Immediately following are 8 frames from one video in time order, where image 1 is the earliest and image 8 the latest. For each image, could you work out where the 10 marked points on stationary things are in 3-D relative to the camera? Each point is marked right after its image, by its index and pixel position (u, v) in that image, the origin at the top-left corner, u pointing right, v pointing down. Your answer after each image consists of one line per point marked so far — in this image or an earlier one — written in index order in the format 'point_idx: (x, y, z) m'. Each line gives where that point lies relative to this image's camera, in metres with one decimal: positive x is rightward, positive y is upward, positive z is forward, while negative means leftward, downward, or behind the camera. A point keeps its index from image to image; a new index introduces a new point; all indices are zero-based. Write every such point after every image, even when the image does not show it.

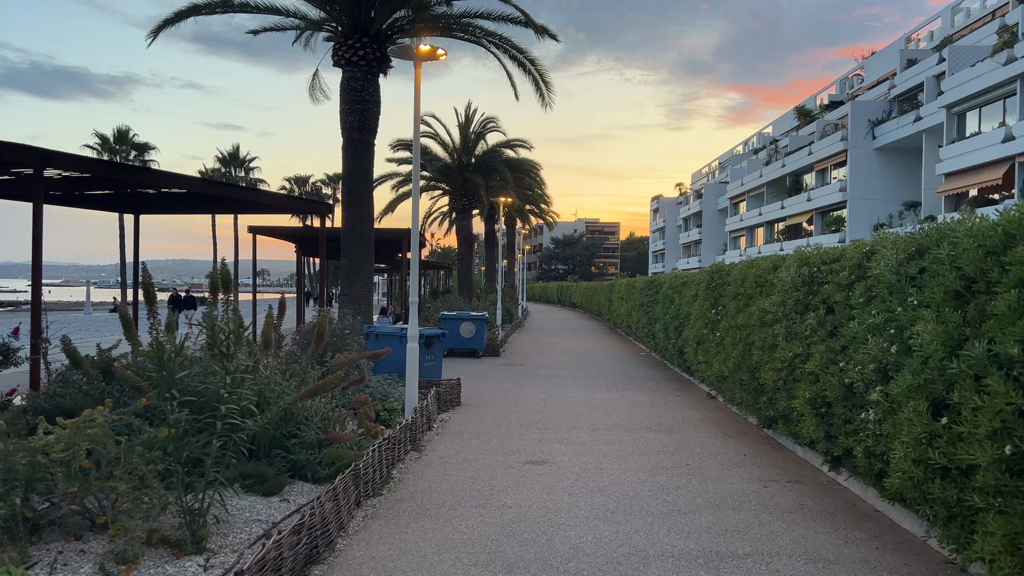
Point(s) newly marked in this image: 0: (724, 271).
0: (+2.6, +0.2, +9.6) m
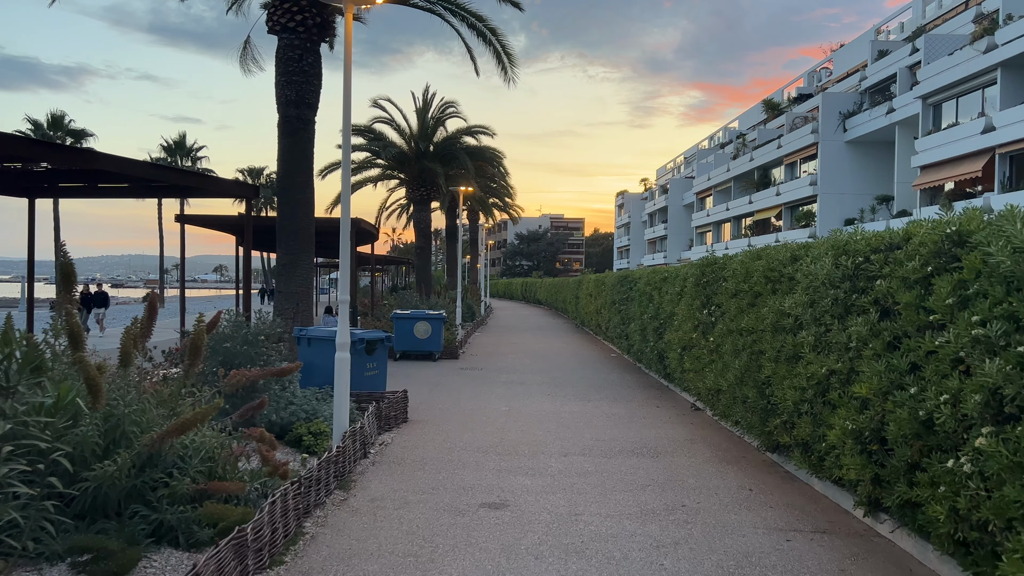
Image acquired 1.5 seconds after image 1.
0: (+2.2, +0.2, +8.1) m
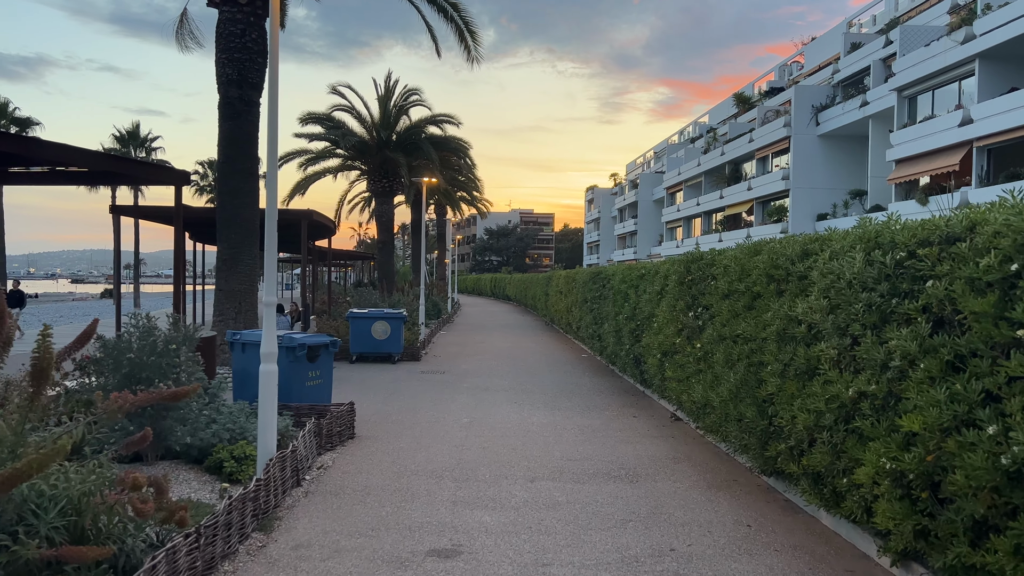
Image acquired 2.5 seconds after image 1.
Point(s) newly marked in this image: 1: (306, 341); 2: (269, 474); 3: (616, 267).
0: (+1.8, +0.2, +7.1) m
1: (-2.2, -0.6, +8.6) m
2: (-1.8, -1.4, +5.9) m
3: (+1.6, +0.3, +12.4) m
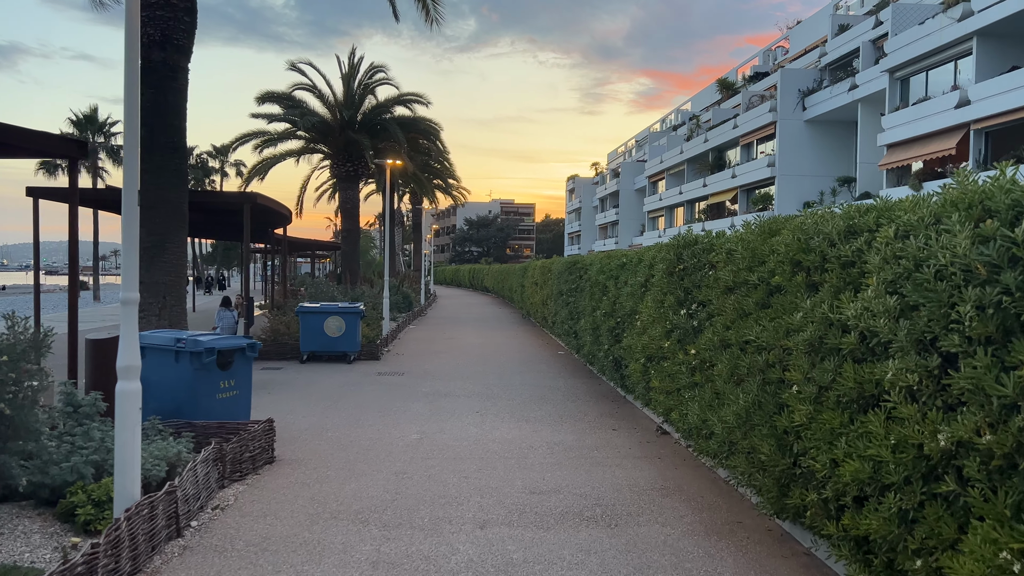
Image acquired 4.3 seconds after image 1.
0: (+1.4, +0.3, +5.7) m
1: (-2.6, -0.5, +7.0) m
2: (-2.1, -1.3, +4.4) m
3: (+1.1, +0.4, +11.0) m
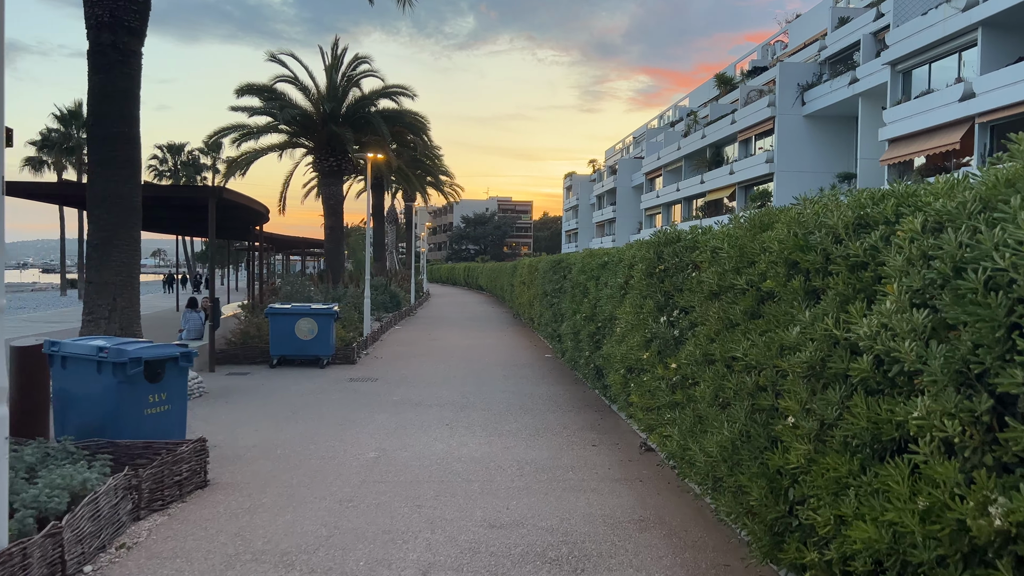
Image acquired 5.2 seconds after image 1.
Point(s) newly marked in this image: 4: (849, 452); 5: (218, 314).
0: (+1.1, +0.3, +4.9) m
1: (-2.9, -0.5, +6.3) m
2: (-2.4, -1.4, +3.6) m
3: (+0.8, +0.4, +10.2) m
4: (+1.1, -0.5, +2.6) m
5: (-4.9, -0.4, +13.2) m
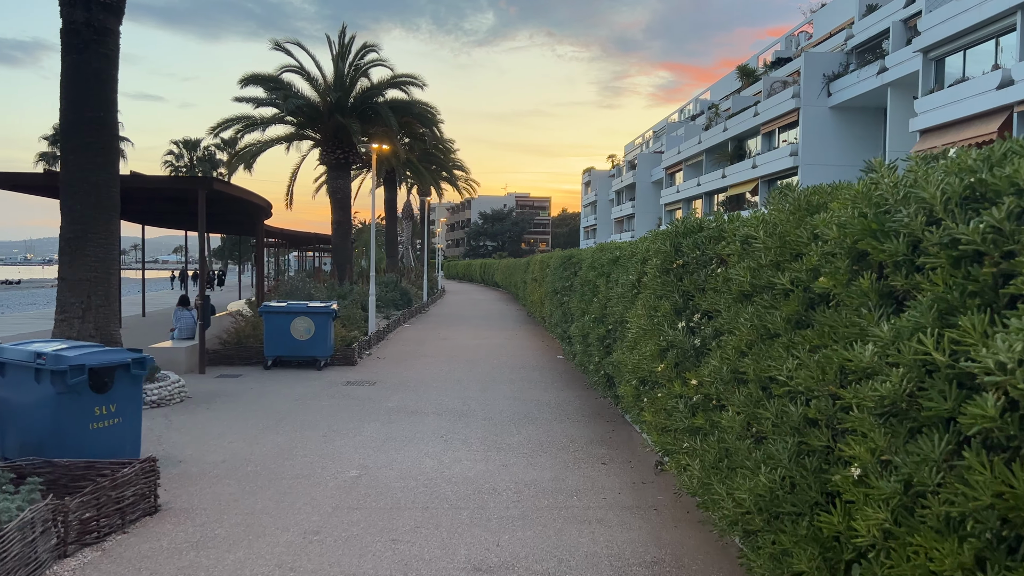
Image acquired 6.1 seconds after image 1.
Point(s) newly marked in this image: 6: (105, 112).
0: (+1.1, +0.3, +4.1) m
1: (-2.9, -0.5, +5.5) m
2: (-2.5, -1.4, +2.9) m
3: (+0.9, +0.5, +9.4) m
4: (+1.0, -0.6, +1.8) m
5: (-4.7, -0.4, +12.4) m
6: (-4.9, +2.1, +9.5) m
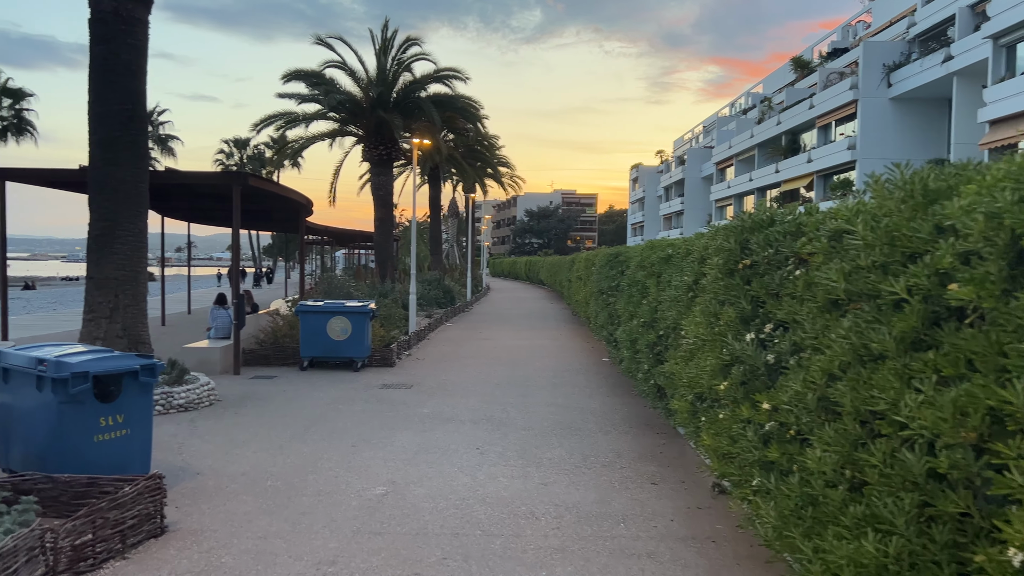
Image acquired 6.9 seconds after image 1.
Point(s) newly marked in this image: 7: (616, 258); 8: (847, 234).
0: (+1.2, +0.3, +3.4) m
1: (-2.7, -0.5, +5.1) m
2: (-2.4, -1.4, +2.4) m
3: (+1.3, +0.5, +8.7) m
4: (+1.0, -0.6, +1.1) m
5: (-4.1, -0.4, +12.1) m
6: (-4.4, +2.1, +9.2) m
7: (+1.5, +0.4, +11.2) m
8: (+1.1, +0.2, +2.8) m
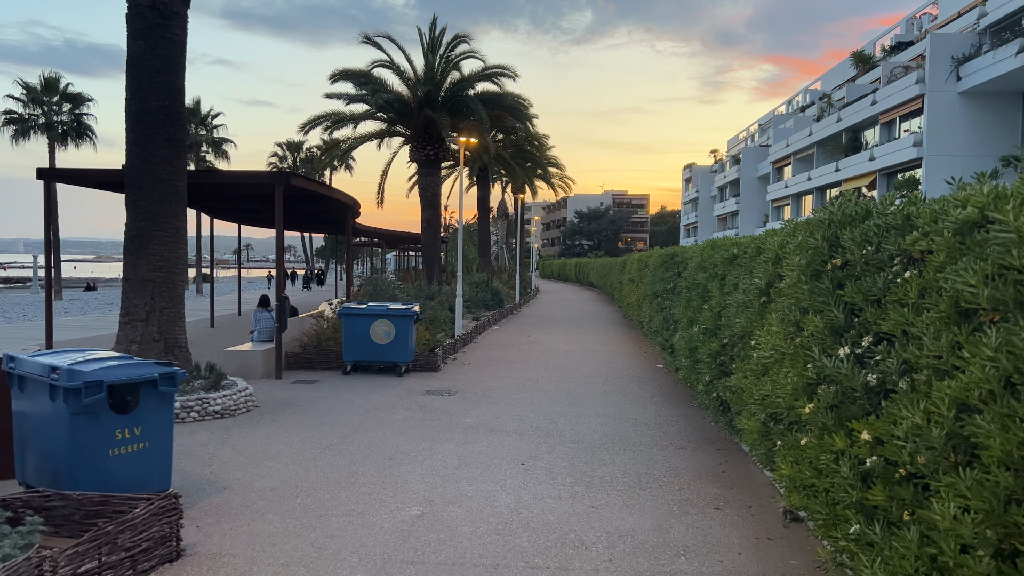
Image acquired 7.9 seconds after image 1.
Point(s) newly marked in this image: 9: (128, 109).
0: (+1.4, +0.2, +2.8) m
1: (-2.4, -0.5, +4.7) m
2: (-2.3, -1.4, +2.1) m
3: (+1.8, +0.4, +8.1) m
4: (+1.0, -0.6, +0.5) m
5: (-3.4, -0.4, +11.8) m
6: (-3.8, +2.1, +9.0) m
7: (+2.1, +0.4, +10.5) m
8: (+1.3, +0.2, +2.2) m
9: (-4.3, +2.0, +8.9) m
